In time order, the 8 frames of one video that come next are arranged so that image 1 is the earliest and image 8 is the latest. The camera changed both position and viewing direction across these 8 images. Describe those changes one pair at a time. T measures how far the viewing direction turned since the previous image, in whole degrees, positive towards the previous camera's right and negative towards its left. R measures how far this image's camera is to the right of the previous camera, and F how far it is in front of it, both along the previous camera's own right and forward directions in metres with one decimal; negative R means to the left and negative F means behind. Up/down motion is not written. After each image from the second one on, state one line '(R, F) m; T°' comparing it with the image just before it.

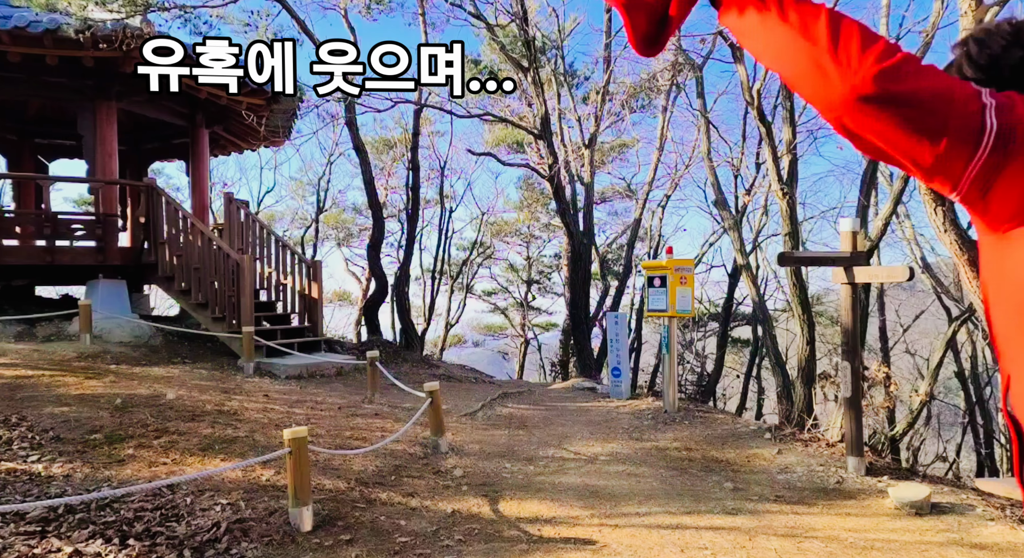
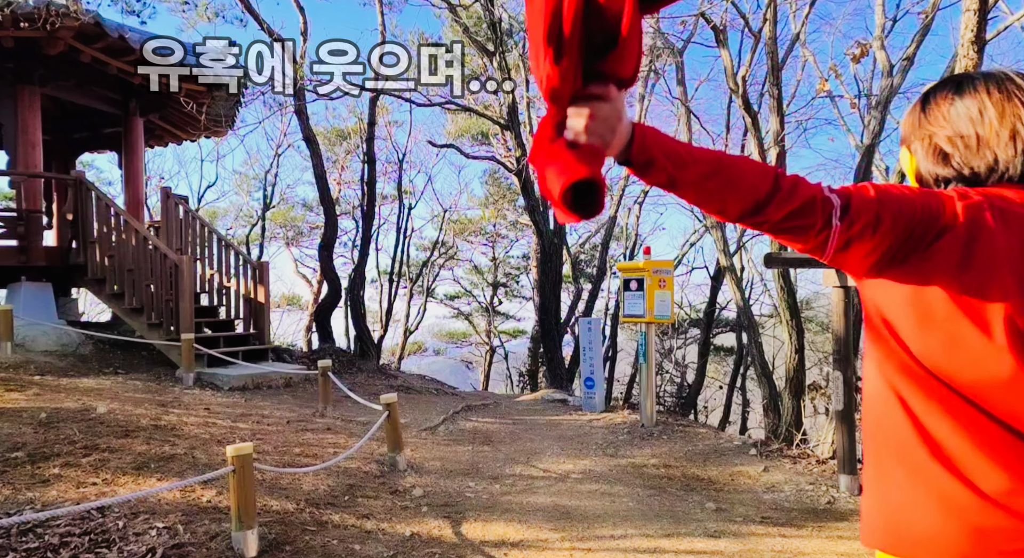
(0.0, +0.7) m; +2°
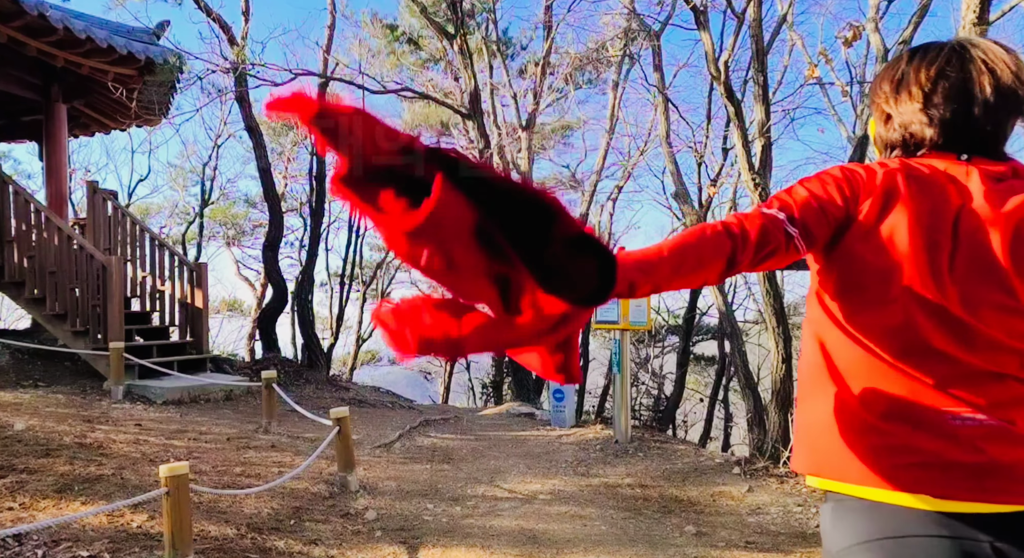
(0.0, +0.7) m; +2°
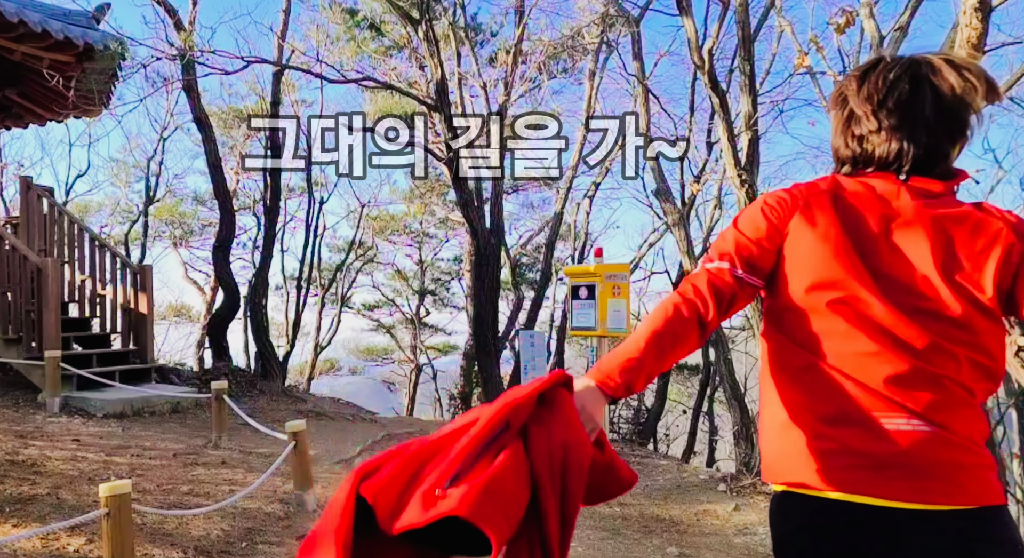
(0.0, +0.5) m; +2°
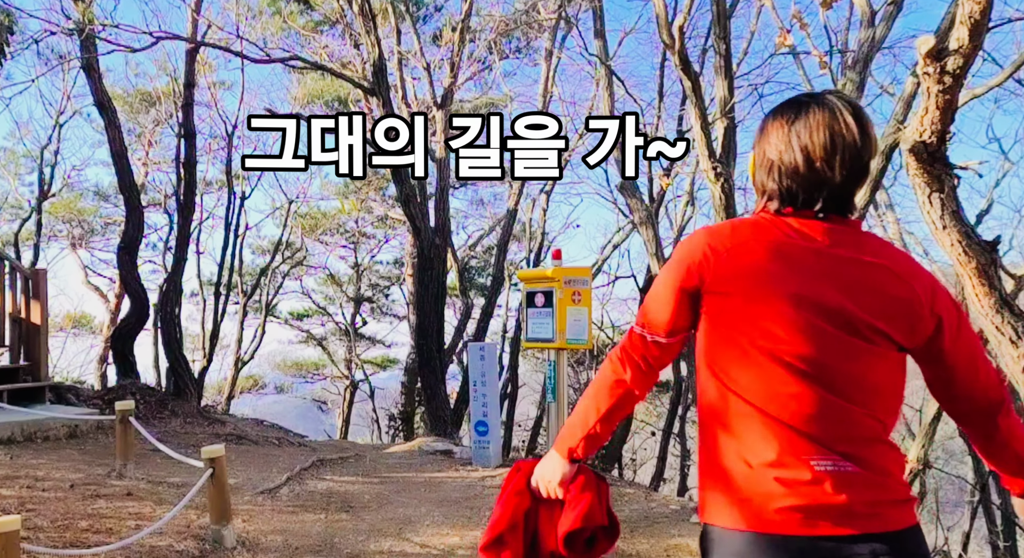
(0.0, +0.8) m; +3°
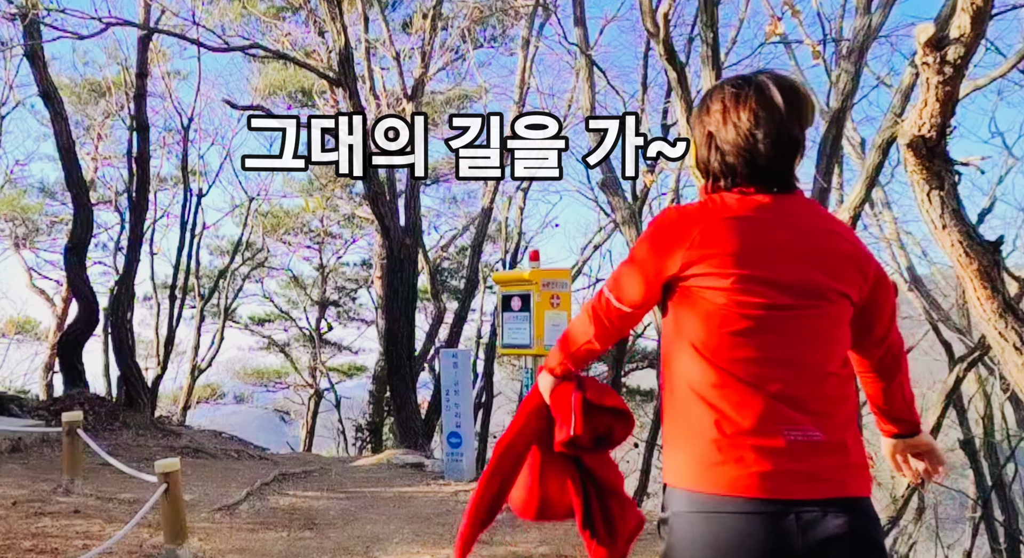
(0.0, +0.3) m; +2°
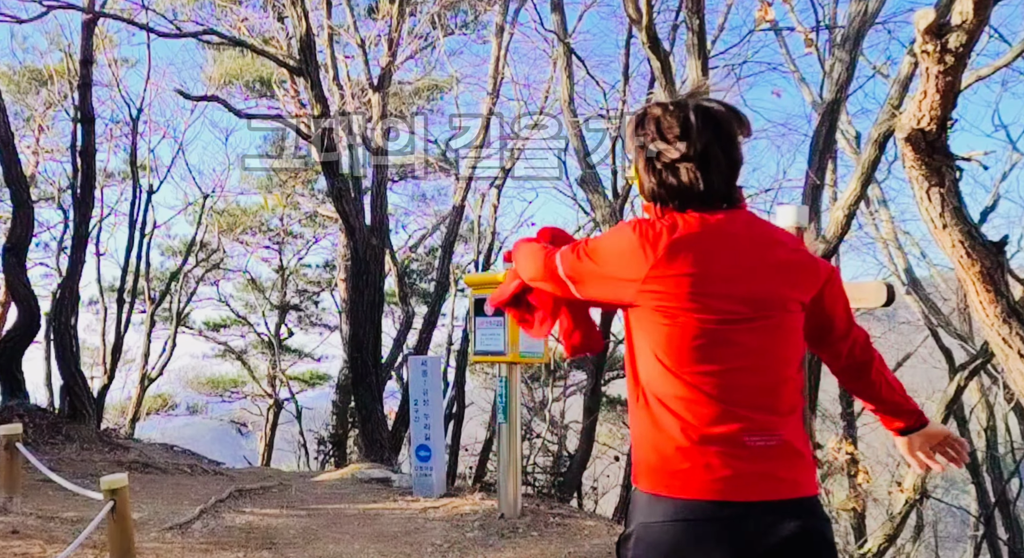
(0.0, +0.4) m; +2°
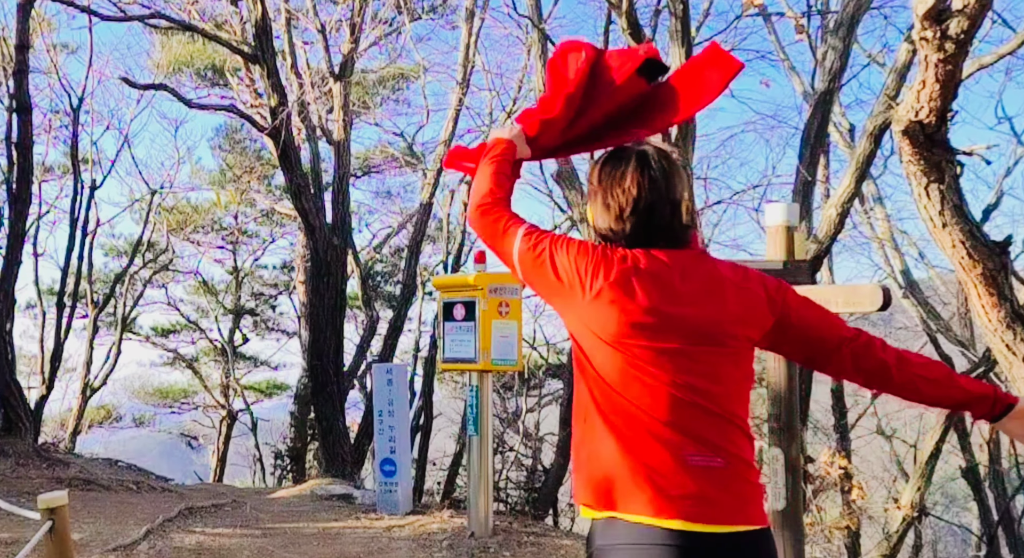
(0.0, +0.3) m; +2°
